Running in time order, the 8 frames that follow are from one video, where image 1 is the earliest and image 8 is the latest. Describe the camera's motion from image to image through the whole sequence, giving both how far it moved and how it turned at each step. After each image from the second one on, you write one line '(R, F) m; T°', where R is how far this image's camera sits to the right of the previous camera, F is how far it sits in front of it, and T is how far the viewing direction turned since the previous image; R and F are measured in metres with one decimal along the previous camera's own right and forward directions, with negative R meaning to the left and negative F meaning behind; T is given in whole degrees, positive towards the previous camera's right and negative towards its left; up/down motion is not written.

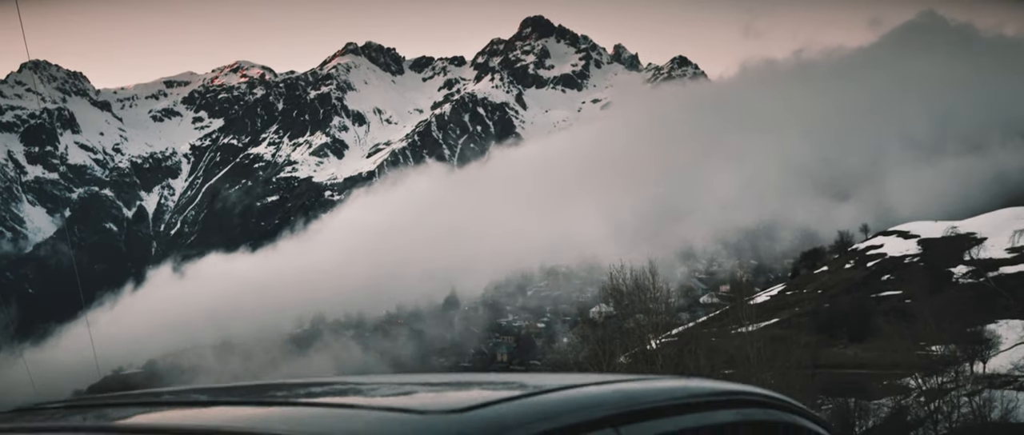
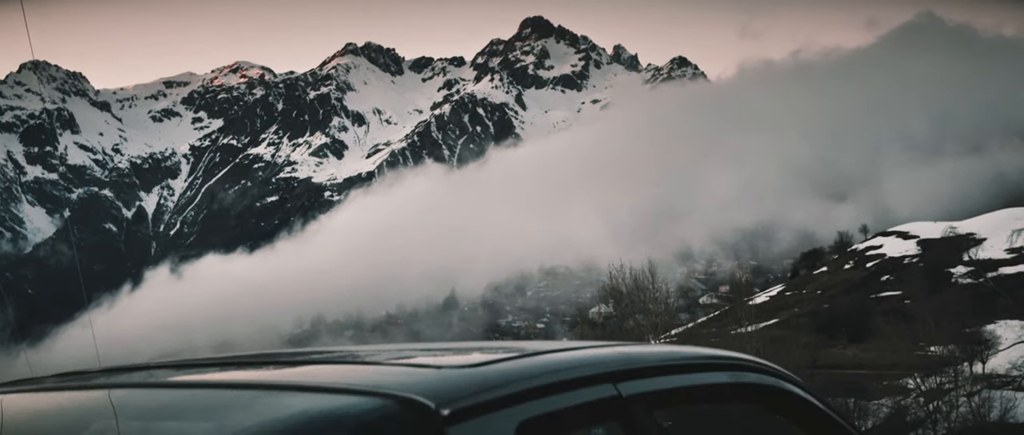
(-3.3, +8.1) m; 0°
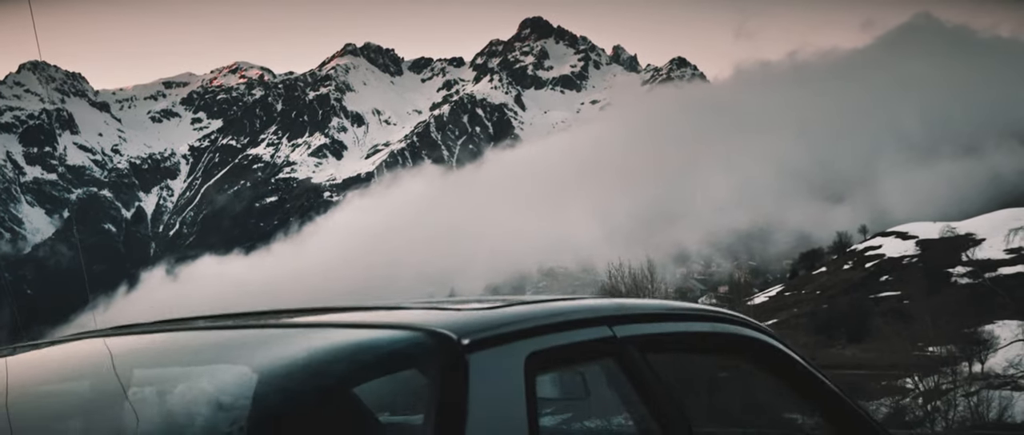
(0.0, -3.1) m; 0°
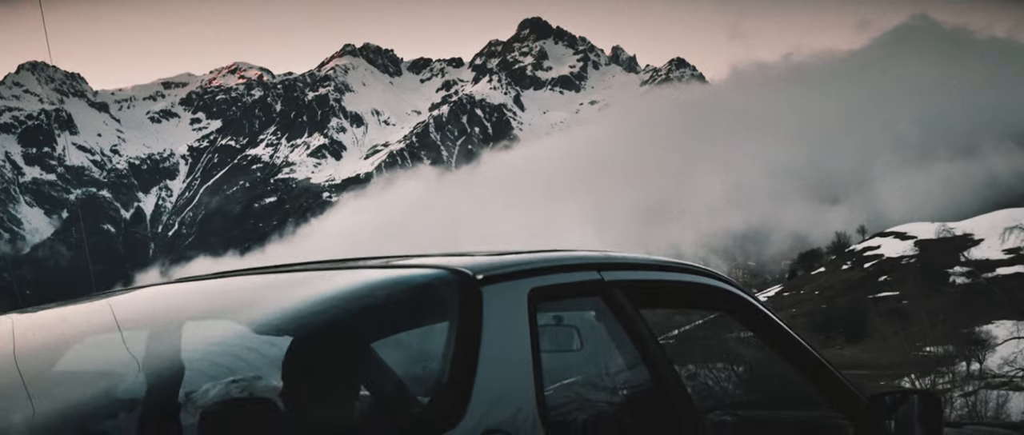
(-1.2, +1.7) m; 0°
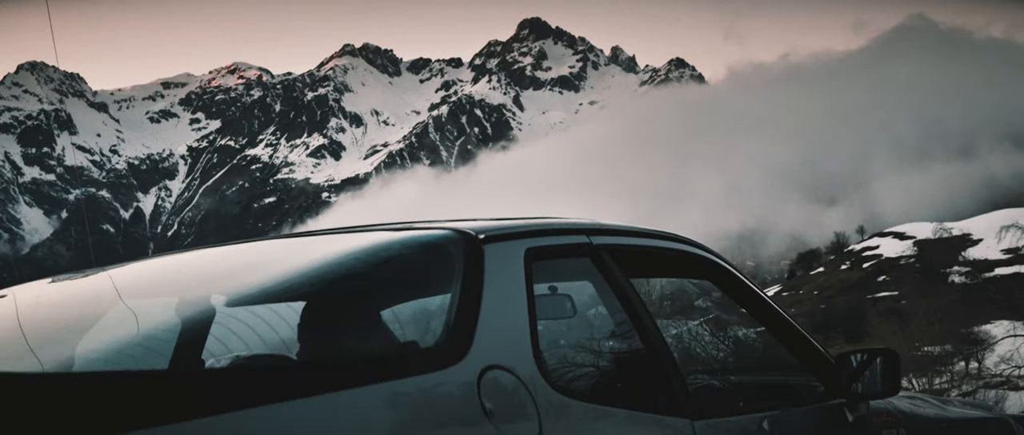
(+0.3, -1.8) m; 0°
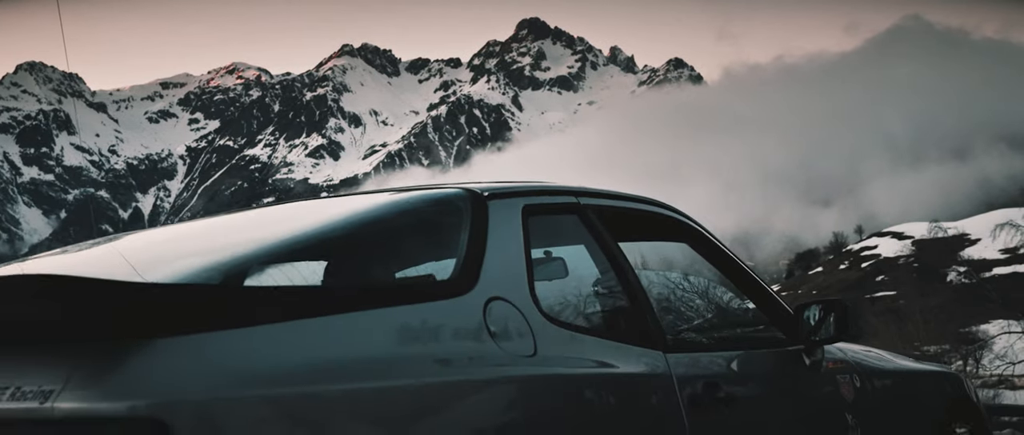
(0.0, -6.5) m; 0°
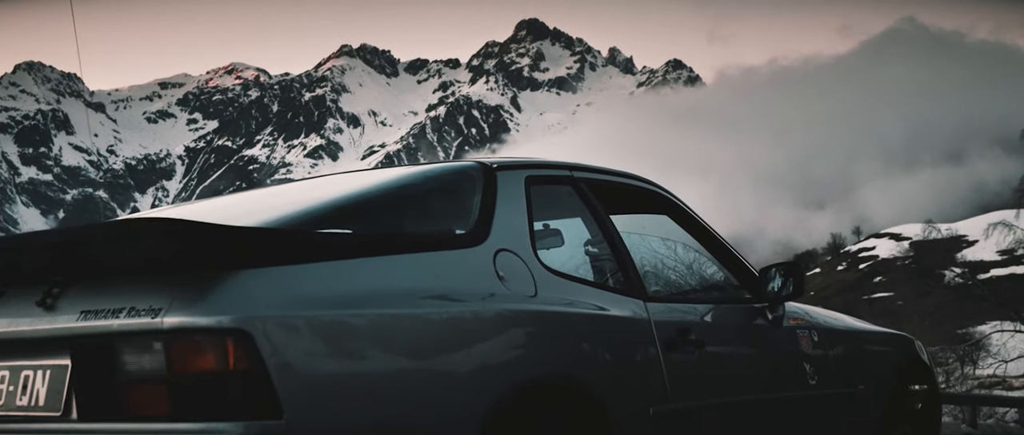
(-0.3, -8.1) m; 0°
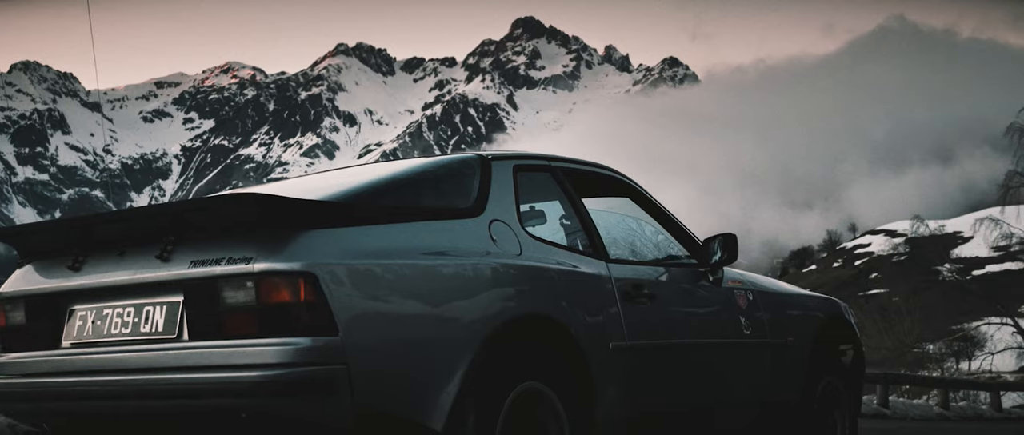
(+0.4, -14.6) m; 0°
